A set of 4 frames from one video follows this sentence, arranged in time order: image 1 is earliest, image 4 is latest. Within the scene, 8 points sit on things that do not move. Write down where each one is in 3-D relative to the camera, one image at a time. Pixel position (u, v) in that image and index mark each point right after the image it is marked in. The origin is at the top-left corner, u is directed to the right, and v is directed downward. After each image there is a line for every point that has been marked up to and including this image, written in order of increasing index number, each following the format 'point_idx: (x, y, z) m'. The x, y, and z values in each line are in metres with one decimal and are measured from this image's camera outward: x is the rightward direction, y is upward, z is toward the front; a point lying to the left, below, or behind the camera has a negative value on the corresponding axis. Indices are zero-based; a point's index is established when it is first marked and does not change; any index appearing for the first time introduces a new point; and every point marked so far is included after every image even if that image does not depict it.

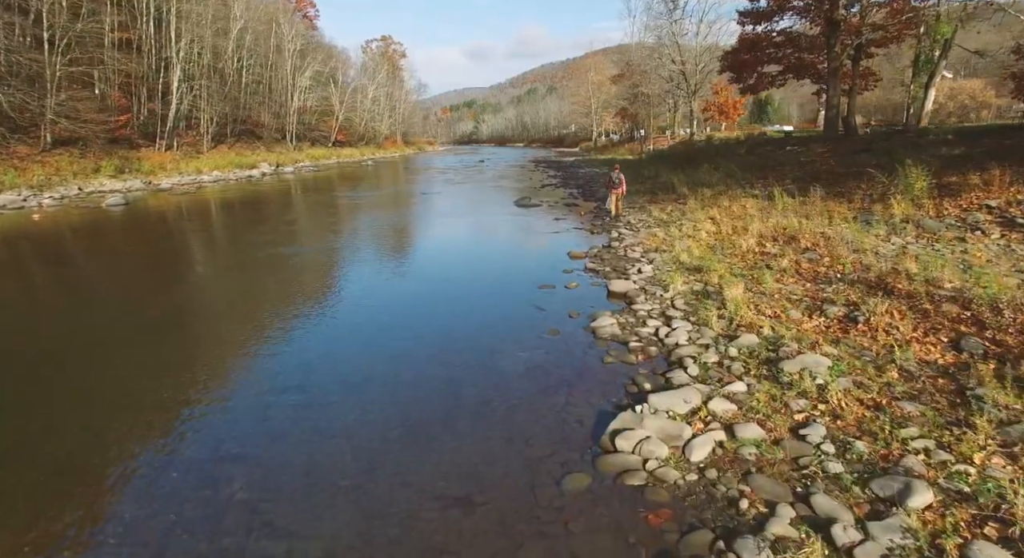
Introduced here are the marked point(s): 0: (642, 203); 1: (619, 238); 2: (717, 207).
0: (+4.2, +2.3, +18.7) m
1: (+2.3, +0.7, +12.4) m
2: (+5.1, +1.7, +14.5) m
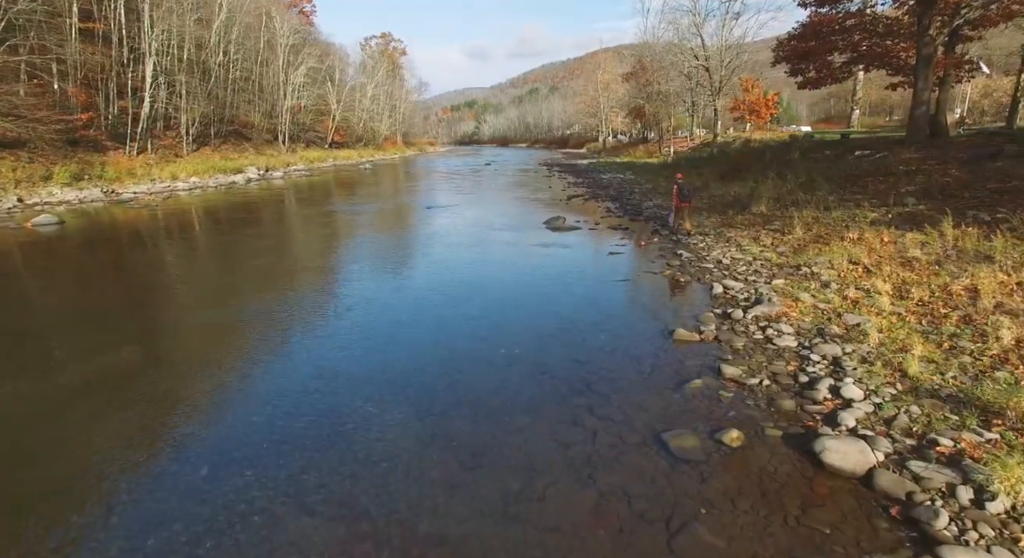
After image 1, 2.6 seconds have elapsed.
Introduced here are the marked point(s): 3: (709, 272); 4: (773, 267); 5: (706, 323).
0: (+5.0, +1.2, +14.5) m
1: (+3.1, -0.3, +8.2) m
2: (+5.9, +0.6, +10.3) m
3: (+3.4, +0.1, +10.3) m
4: (+4.3, +0.2, +9.9) m
5: (+2.5, -0.6, +7.5) m
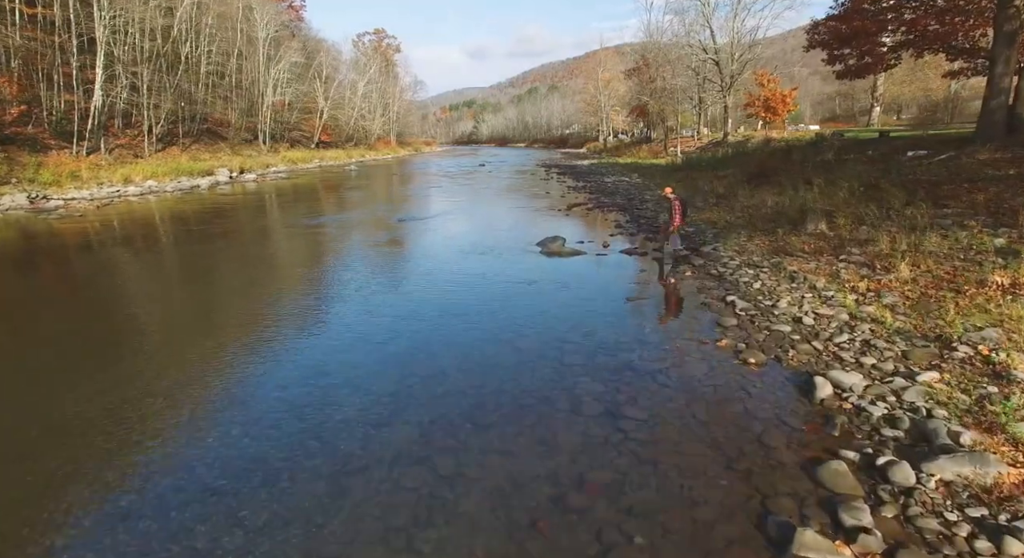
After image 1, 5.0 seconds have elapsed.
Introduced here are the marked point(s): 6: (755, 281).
0: (+4.6, +0.4, +10.7) m
1: (+2.7, -1.2, +4.4) m
2: (+5.5, -0.2, +6.6) m
3: (+3.1, -0.7, +6.6) m
4: (+4.0, -0.6, +6.1) m
5: (+2.2, -1.4, +3.8) m
6: (+3.8, 0.0, +9.4) m
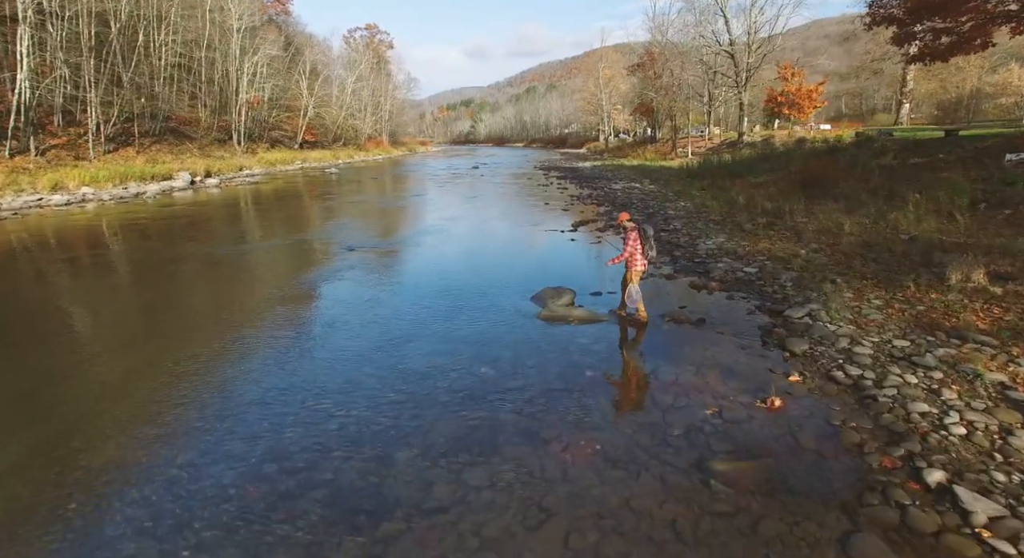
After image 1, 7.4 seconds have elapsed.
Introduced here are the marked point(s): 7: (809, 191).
0: (+4.4, -0.7, +6.2) m
1: (+2.5, -2.2, -0.2) m
2: (+5.3, -1.3, +2.0) m
3: (+2.8, -1.8, +2.0) m
4: (+3.7, -1.7, +1.5) m
5: (+1.9, -2.5, -0.8) m
6: (+3.6, -1.1, +4.8) m
7: (+9.3, +2.8, +18.3) m
